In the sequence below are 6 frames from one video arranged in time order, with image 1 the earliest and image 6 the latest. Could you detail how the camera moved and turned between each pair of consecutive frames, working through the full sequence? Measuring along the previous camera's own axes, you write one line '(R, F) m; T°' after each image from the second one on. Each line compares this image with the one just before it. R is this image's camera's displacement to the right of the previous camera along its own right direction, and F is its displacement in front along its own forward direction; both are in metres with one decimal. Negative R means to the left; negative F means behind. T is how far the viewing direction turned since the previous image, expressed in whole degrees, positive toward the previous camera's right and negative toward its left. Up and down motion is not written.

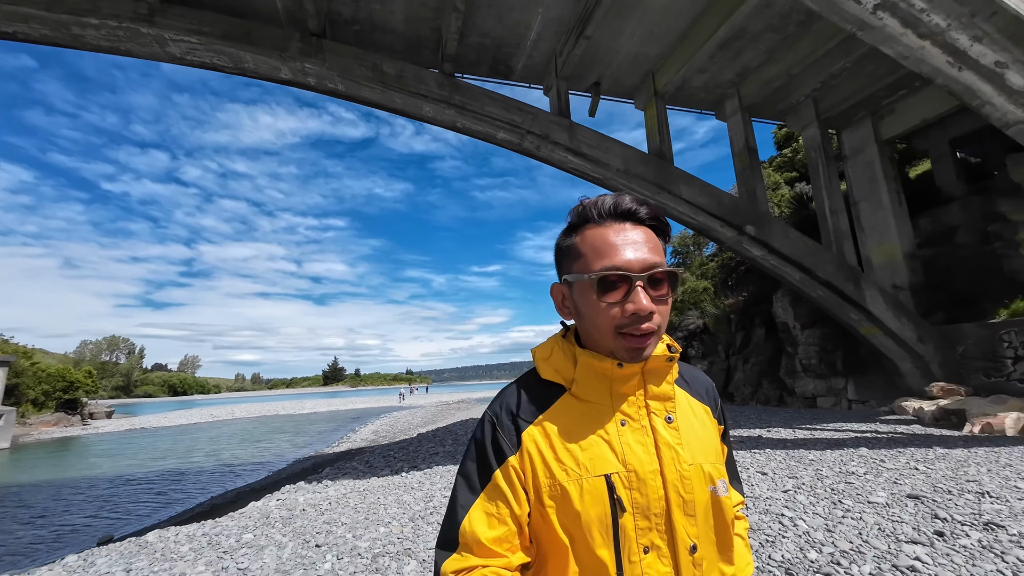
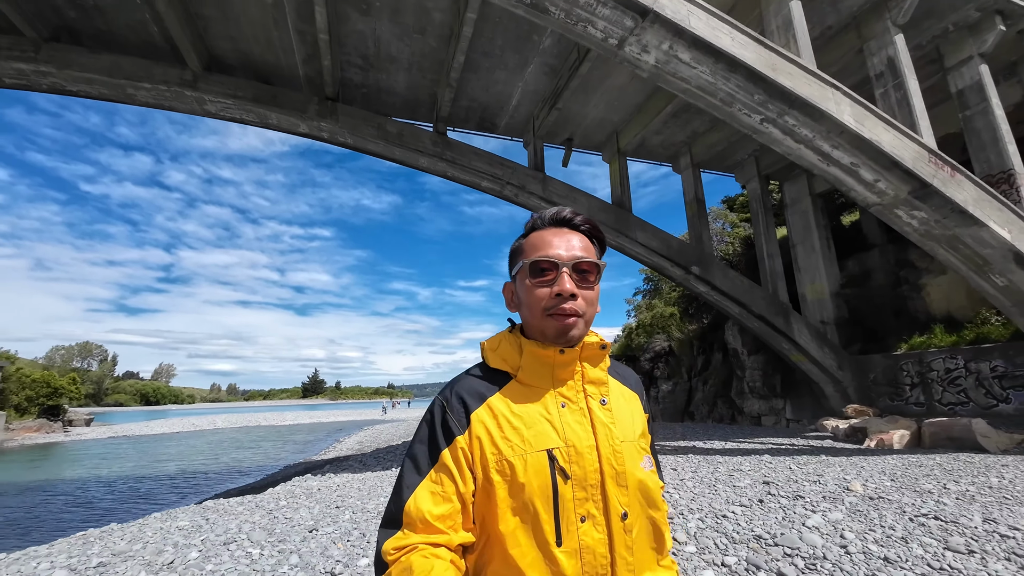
(+0.2, -1.4) m; +2°
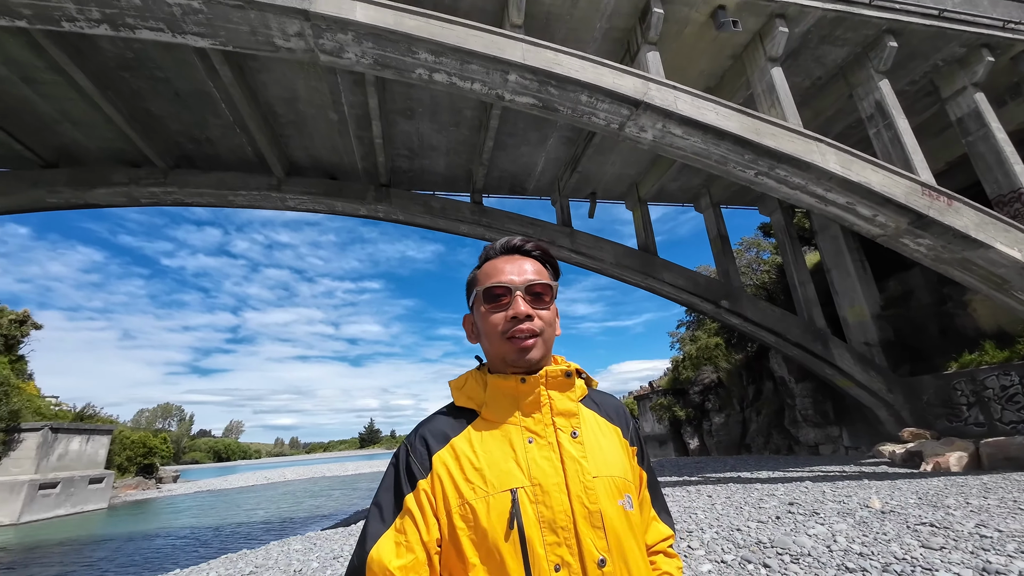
(+0.2, -1.1) m; -6°
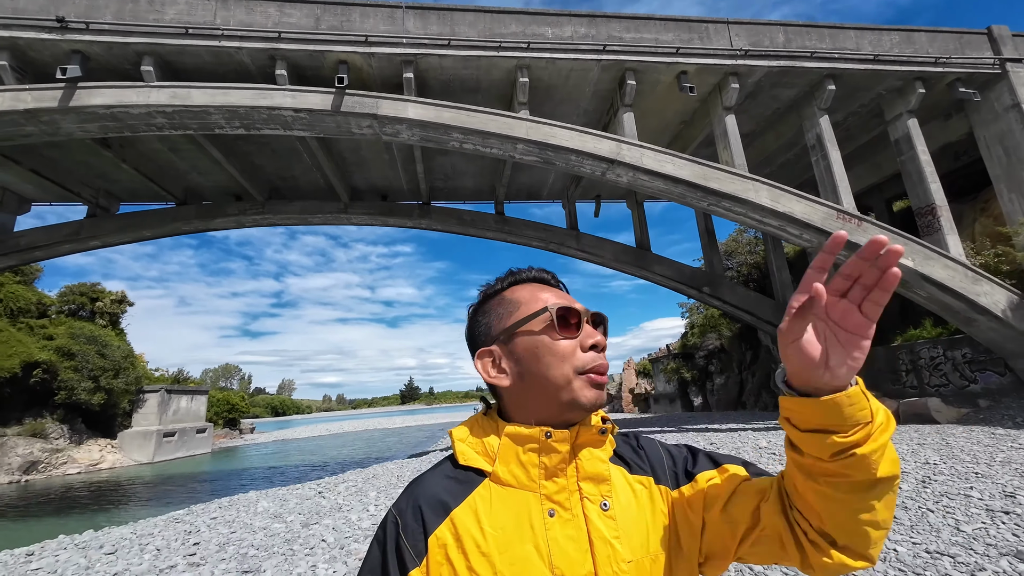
(+0.4, -2.7) m; -4°
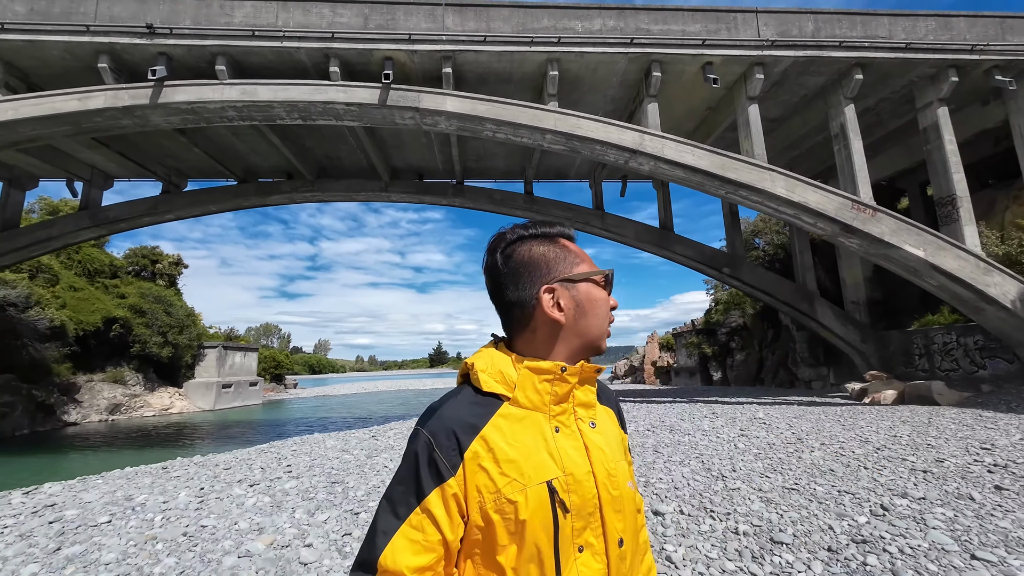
(+0.1, -1.0) m; -4°
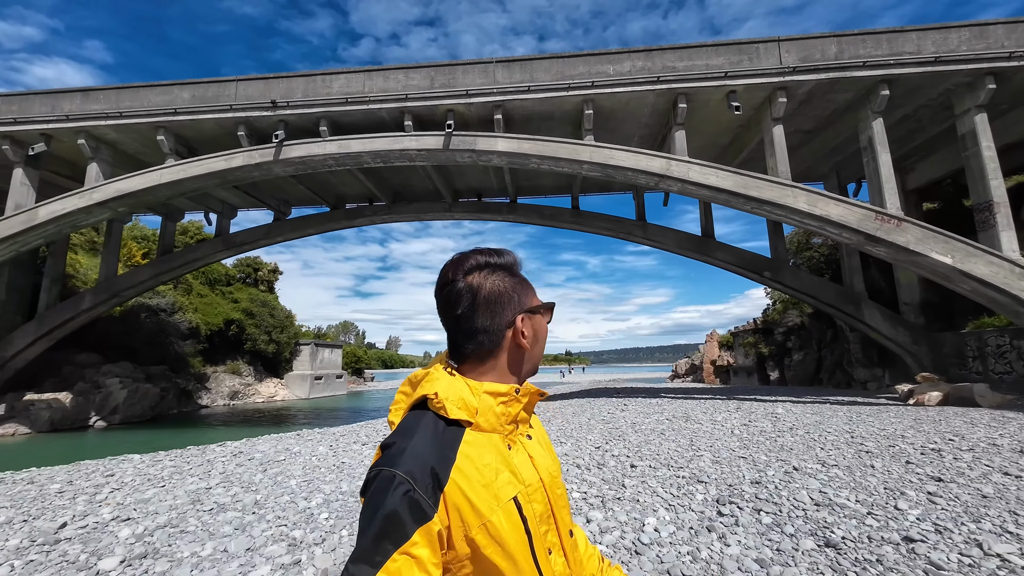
(+0.5, -1.7) m; -8°
